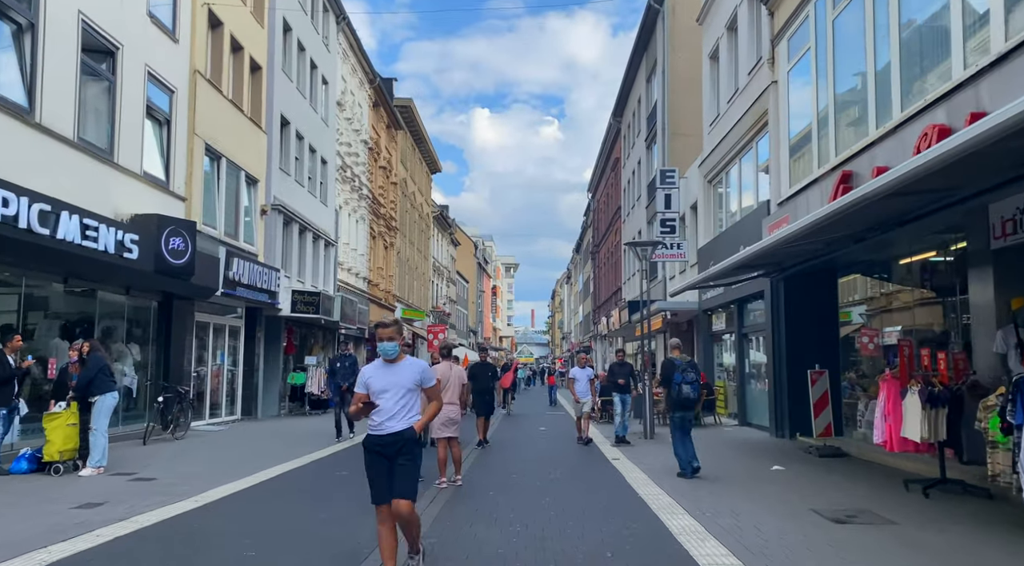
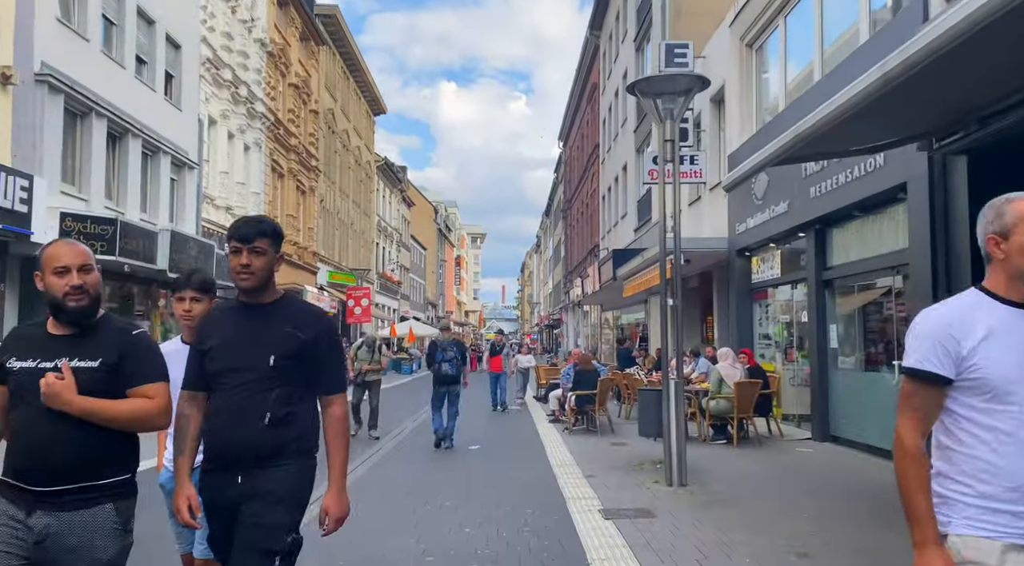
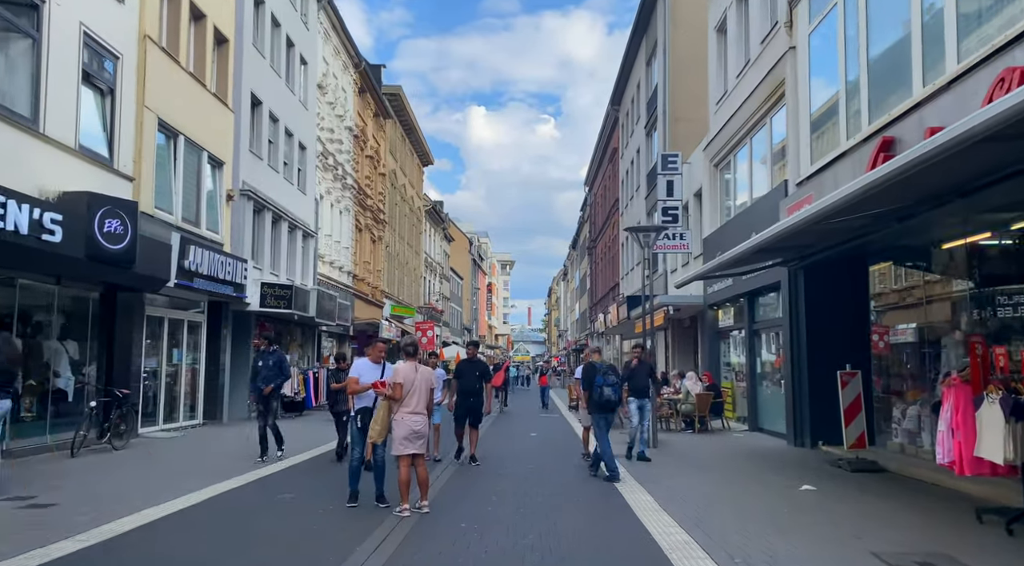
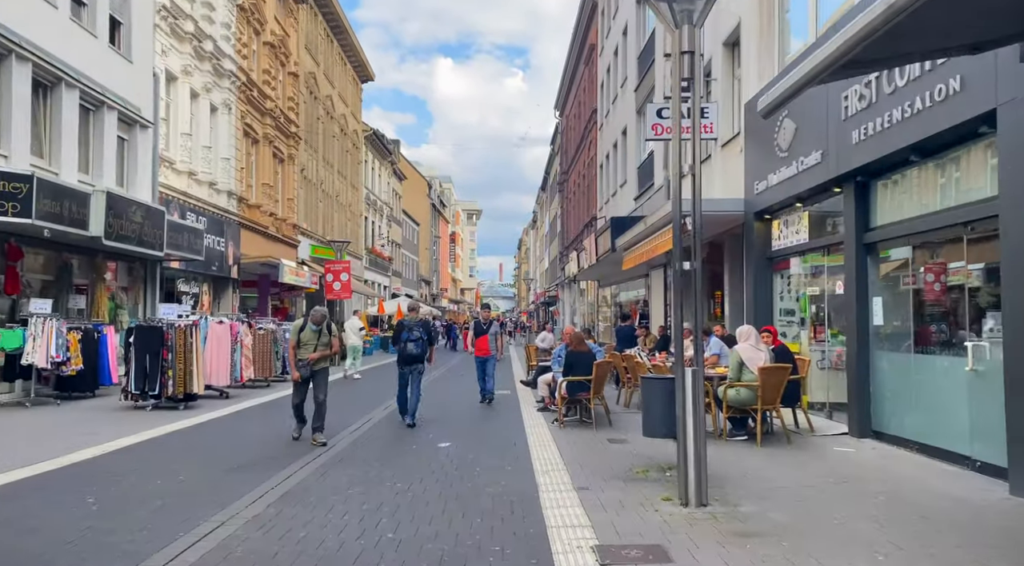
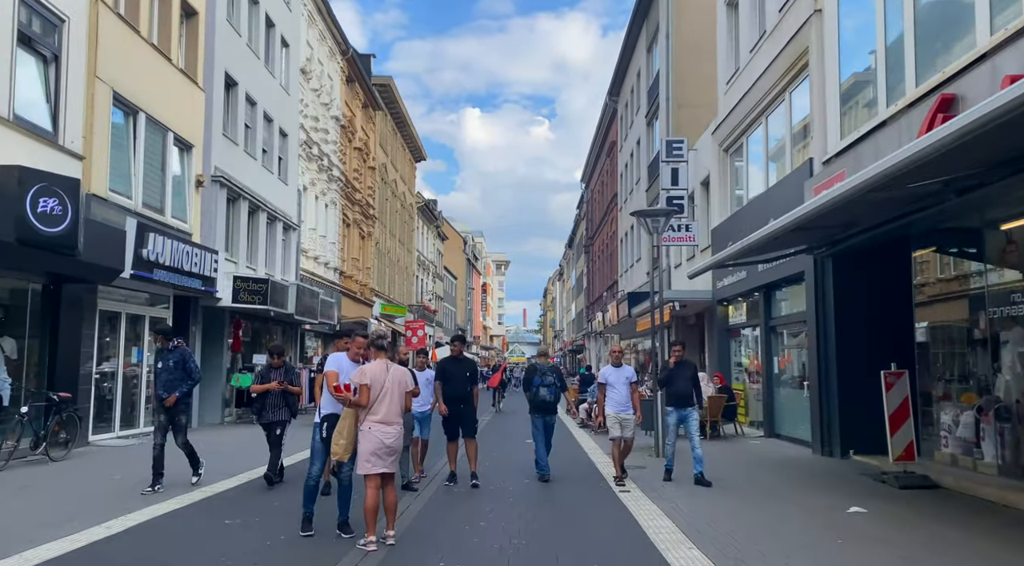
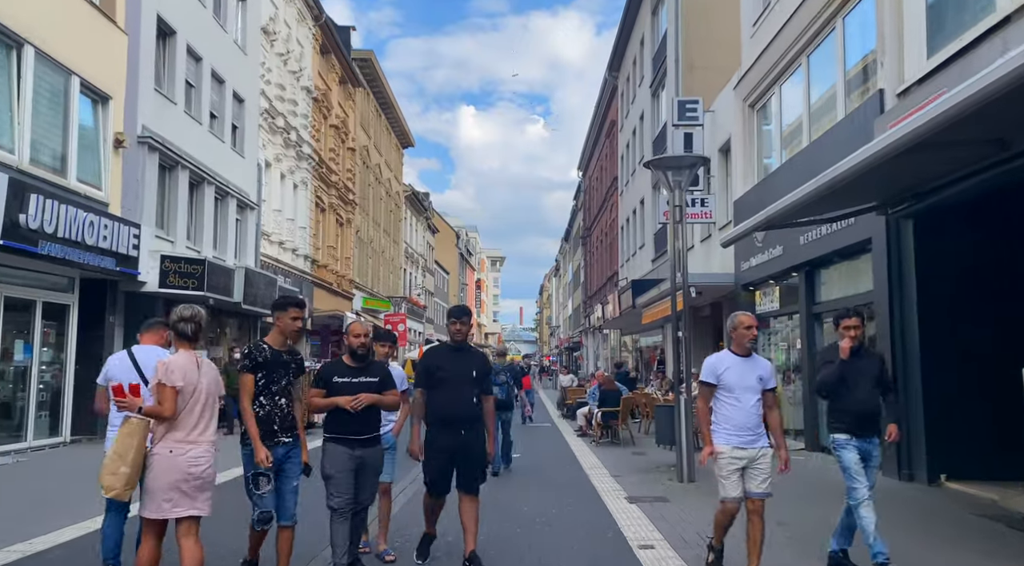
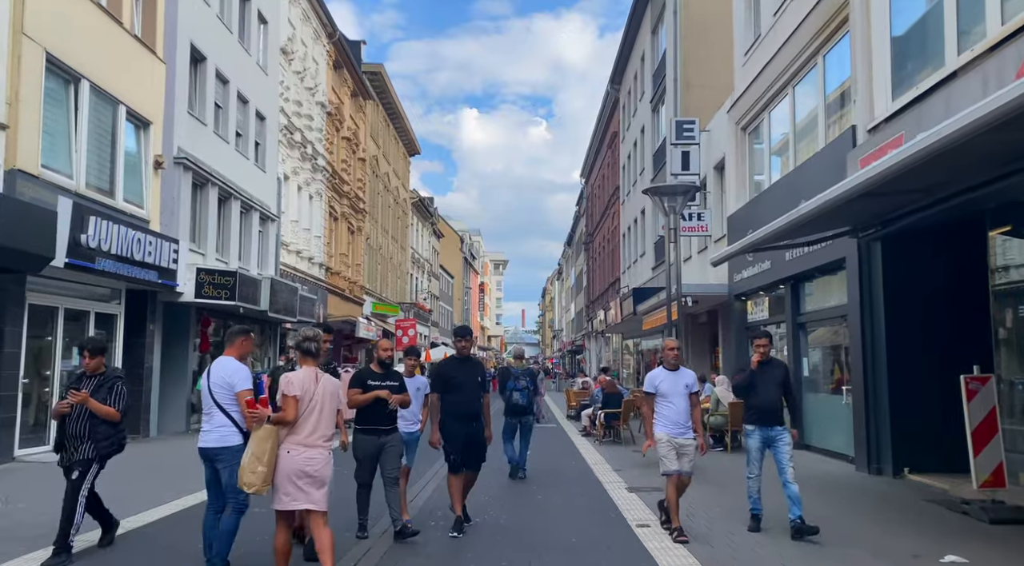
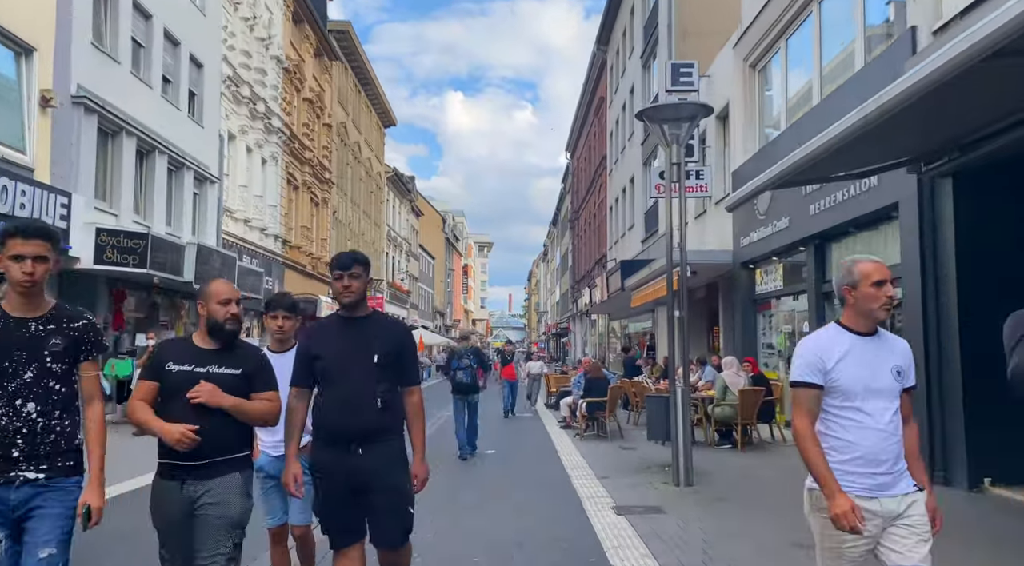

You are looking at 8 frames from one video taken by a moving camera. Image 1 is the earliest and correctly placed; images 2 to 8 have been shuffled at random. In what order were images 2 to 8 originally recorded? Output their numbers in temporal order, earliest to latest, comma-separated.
3, 5, 7, 6, 8, 2, 4
